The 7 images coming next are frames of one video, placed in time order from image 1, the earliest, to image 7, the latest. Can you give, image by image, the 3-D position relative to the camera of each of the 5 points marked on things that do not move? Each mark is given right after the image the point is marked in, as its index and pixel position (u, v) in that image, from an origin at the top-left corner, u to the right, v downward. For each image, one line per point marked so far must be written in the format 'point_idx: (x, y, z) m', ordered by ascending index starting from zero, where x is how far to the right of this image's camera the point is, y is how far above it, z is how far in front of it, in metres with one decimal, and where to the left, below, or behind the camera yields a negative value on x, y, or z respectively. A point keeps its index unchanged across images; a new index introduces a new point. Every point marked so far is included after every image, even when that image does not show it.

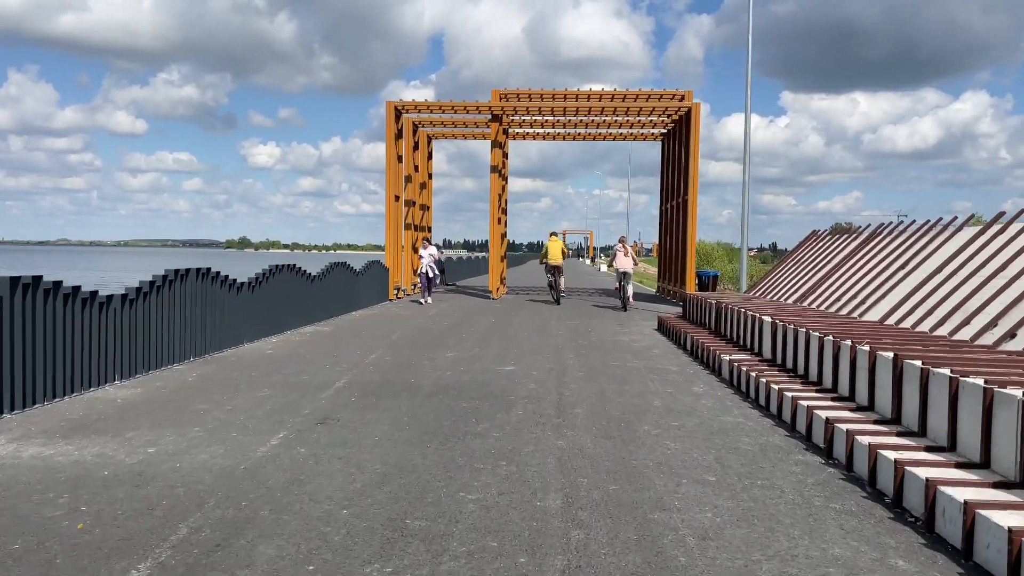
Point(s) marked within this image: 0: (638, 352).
0: (+2.0, -1.0, +12.4) m
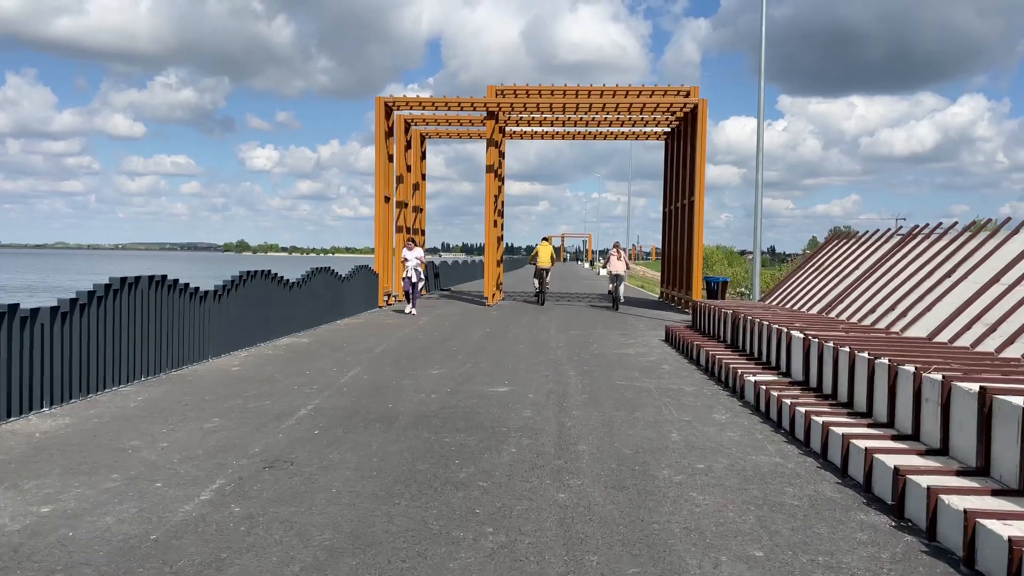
0: (+1.9, -1.1, +11.2) m
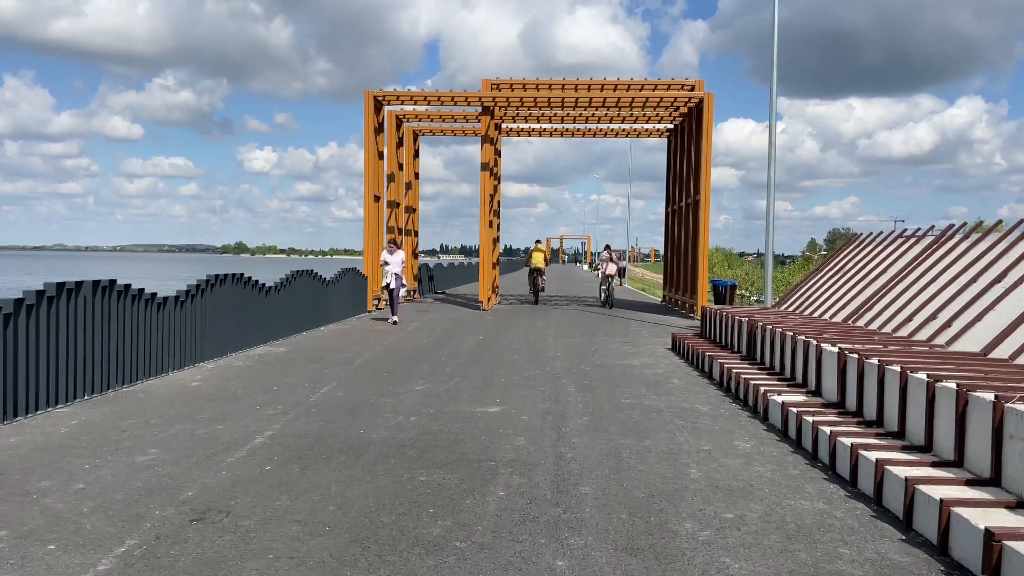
0: (+1.8, -1.2, +10.1) m
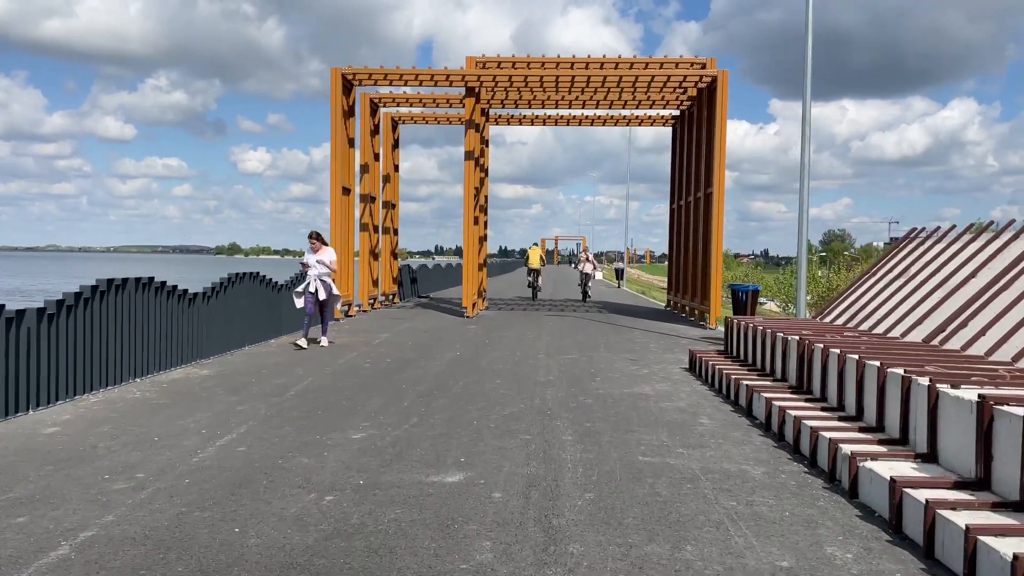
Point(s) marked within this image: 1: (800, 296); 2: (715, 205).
0: (+1.5, -1.3, +7.5) m
1: (+4.8, -0.1, +13.2) m
2: (+4.8, +2.0, +18.6) m
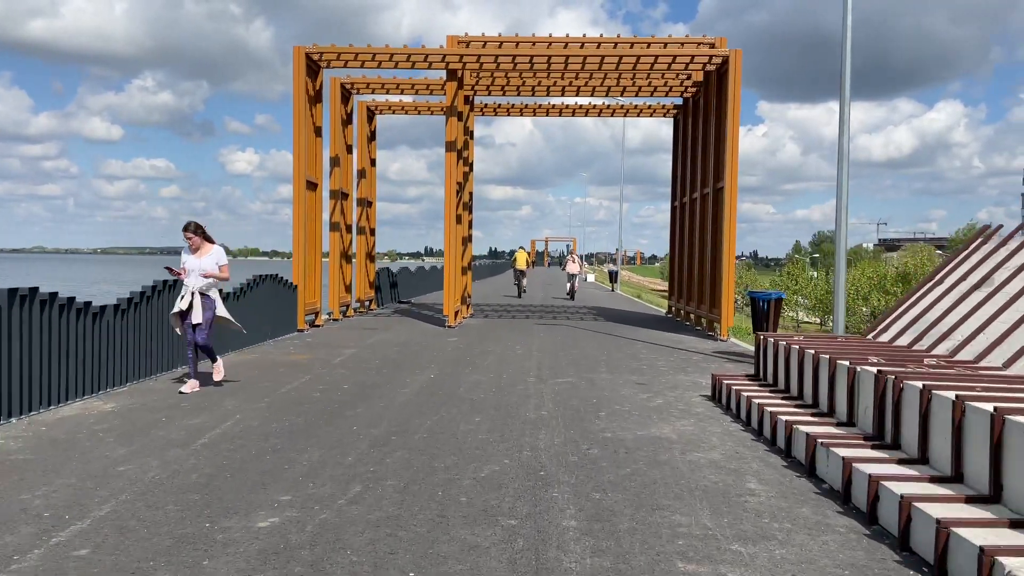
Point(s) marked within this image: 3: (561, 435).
0: (+1.4, -1.4, +5.4) m
1: (+4.6, -0.2, +11.2) m
2: (+4.5, +1.8, +16.5) m
3: (+0.4, -1.3, +7.2) m
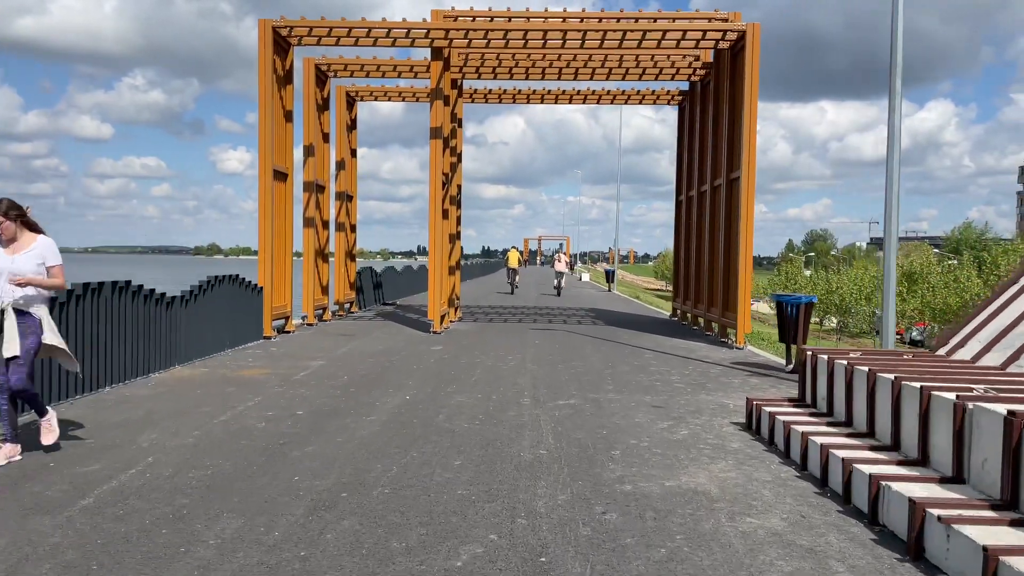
0: (+1.4, -1.5, +3.7) m
1: (+4.5, -0.3, +9.5) m
2: (+4.3, +1.8, +14.8) m
3: (+0.4, -1.4, +5.5) m
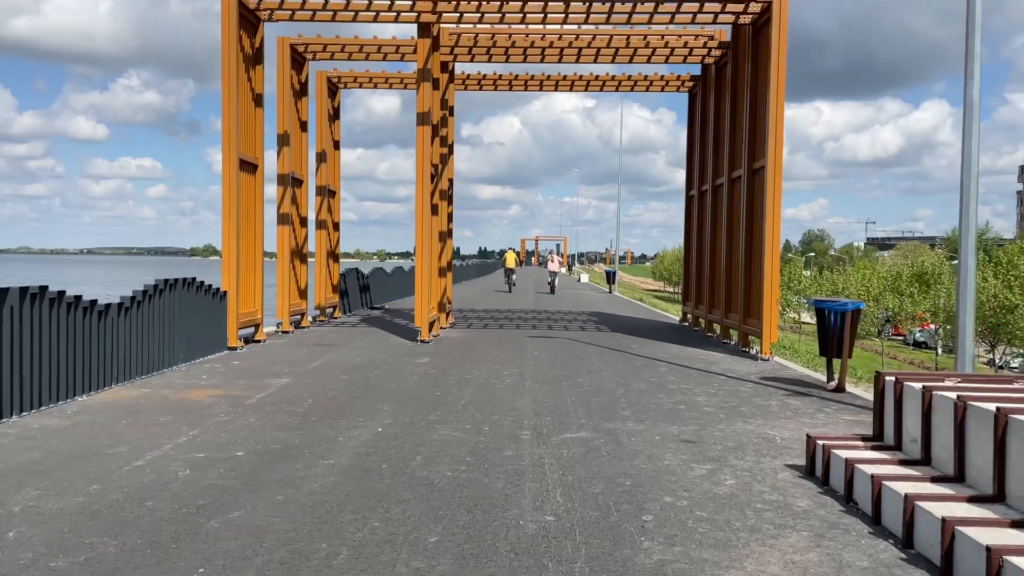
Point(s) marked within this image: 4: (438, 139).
0: (+1.3, -1.5, +2.0) m
1: (+4.4, -0.3, +7.8) m
2: (+4.3, +1.8, +13.2) m
3: (+0.3, -1.4, +3.8) m
4: (-1.6, +3.2, +16.8) m
